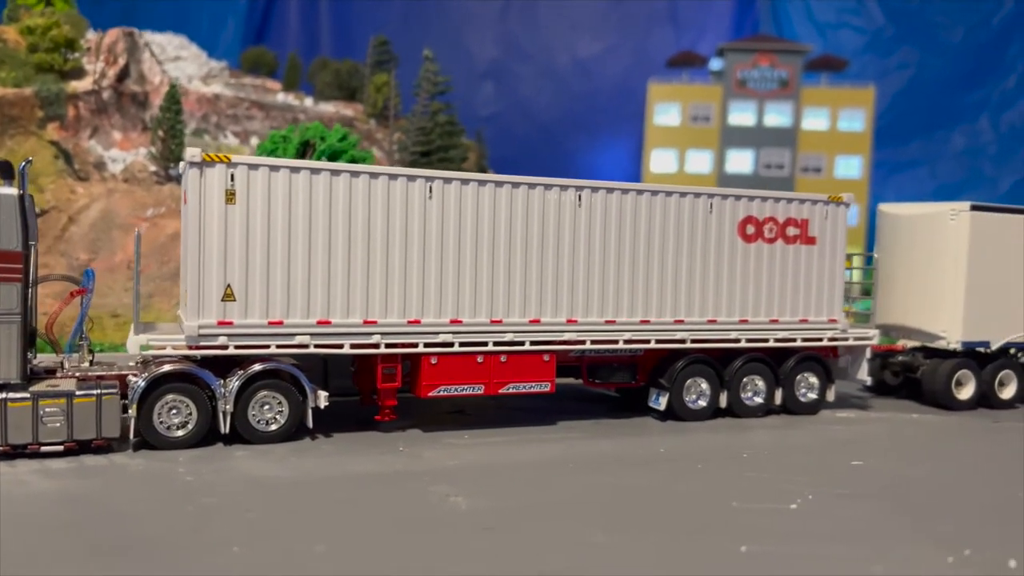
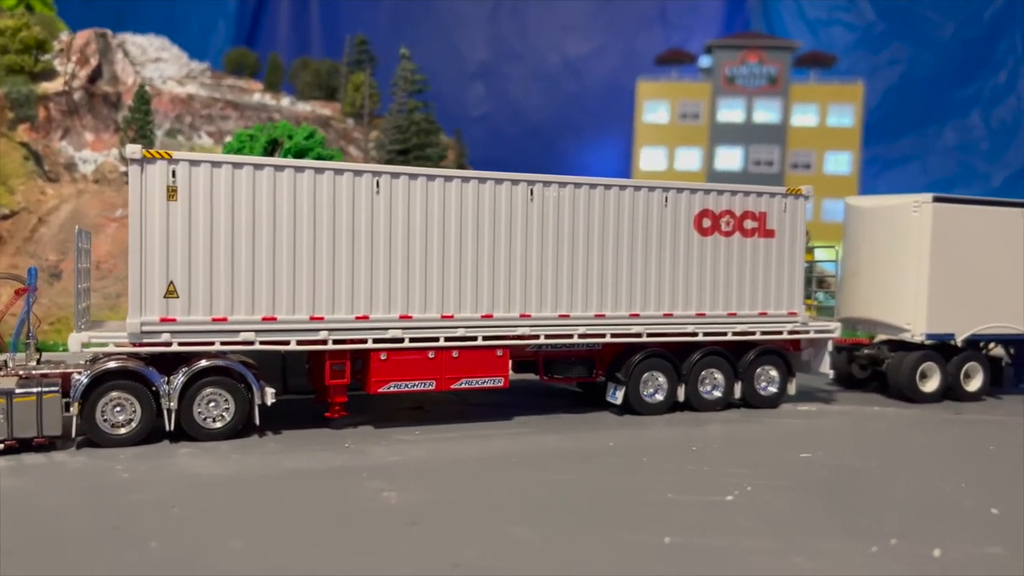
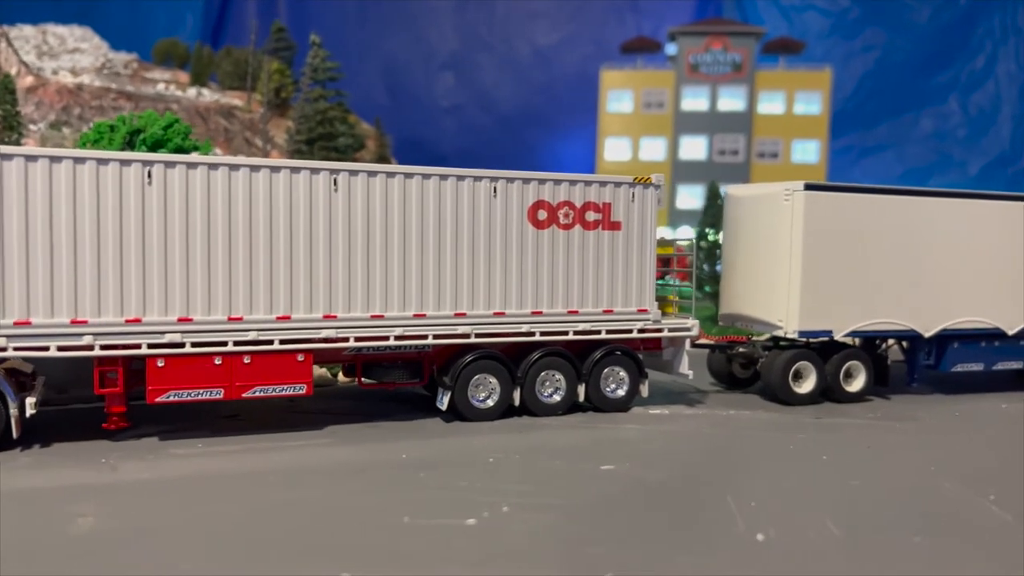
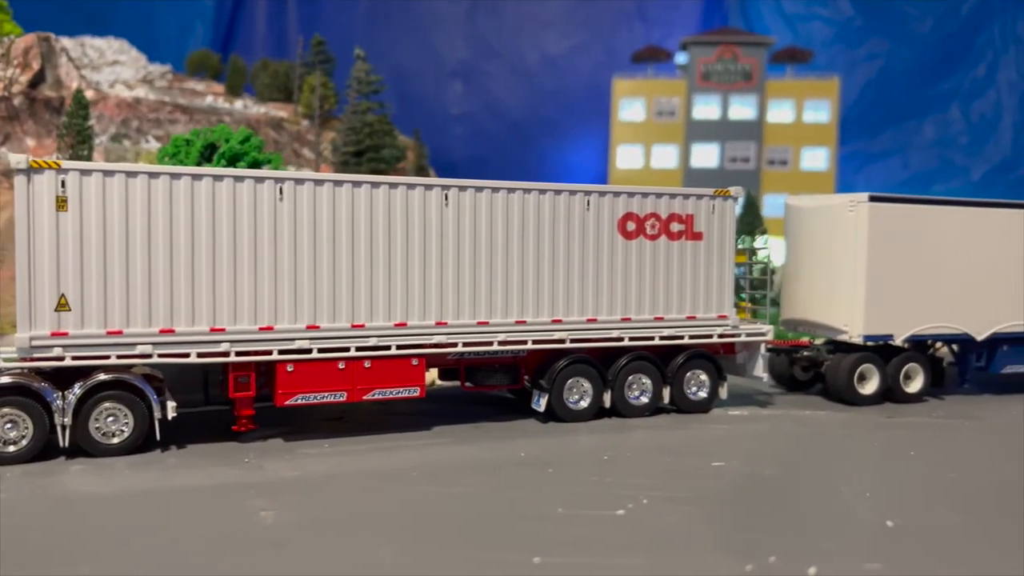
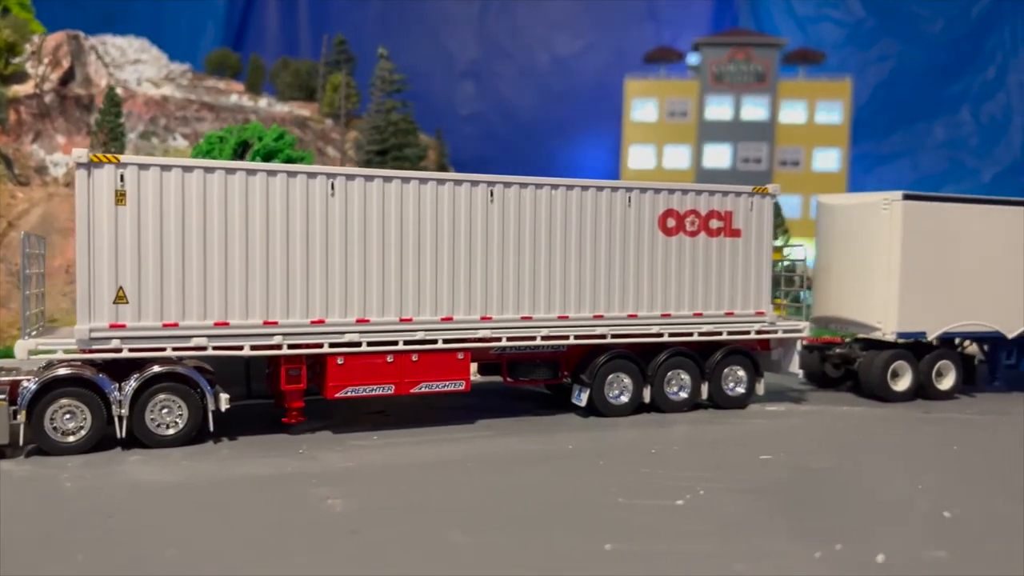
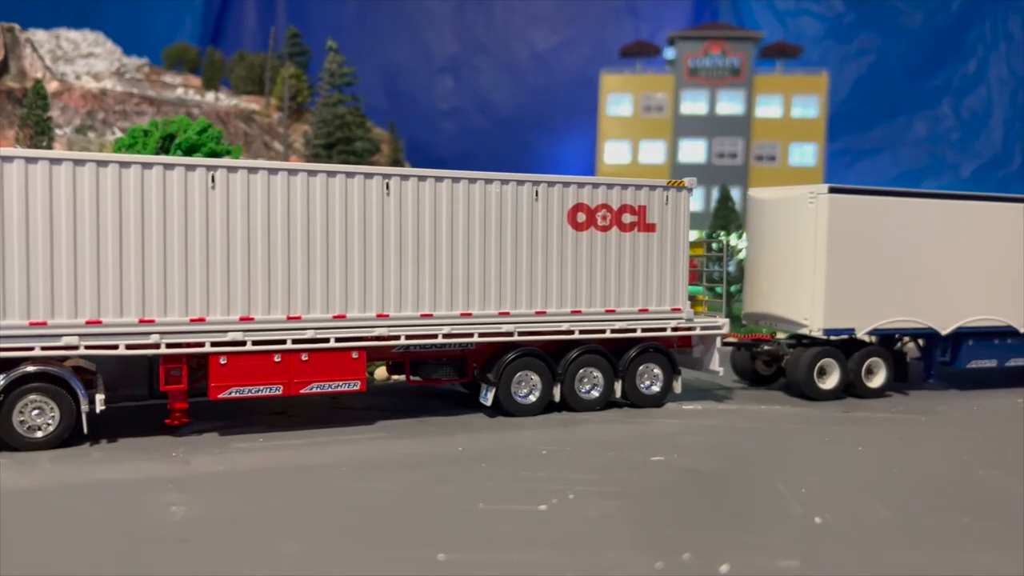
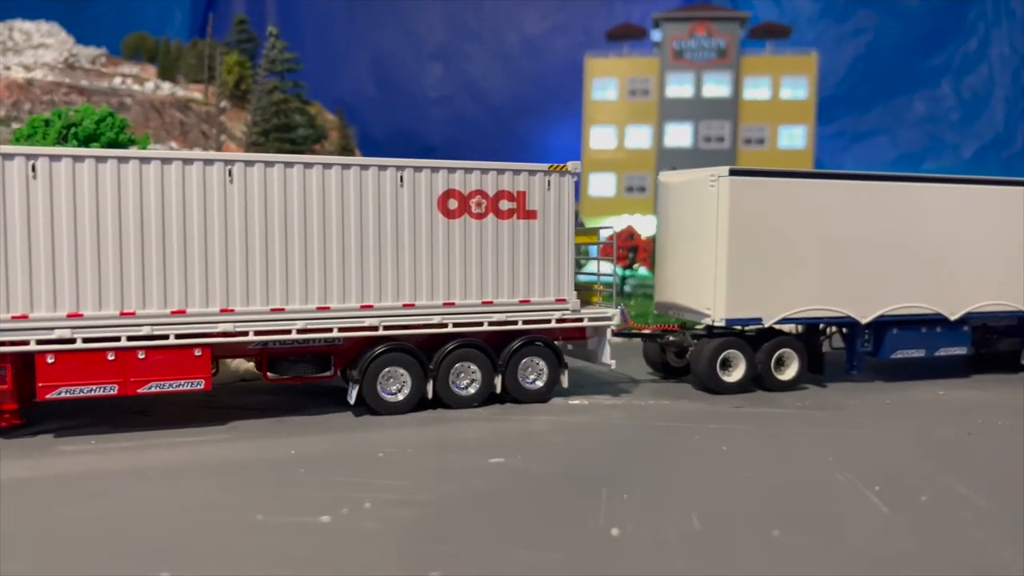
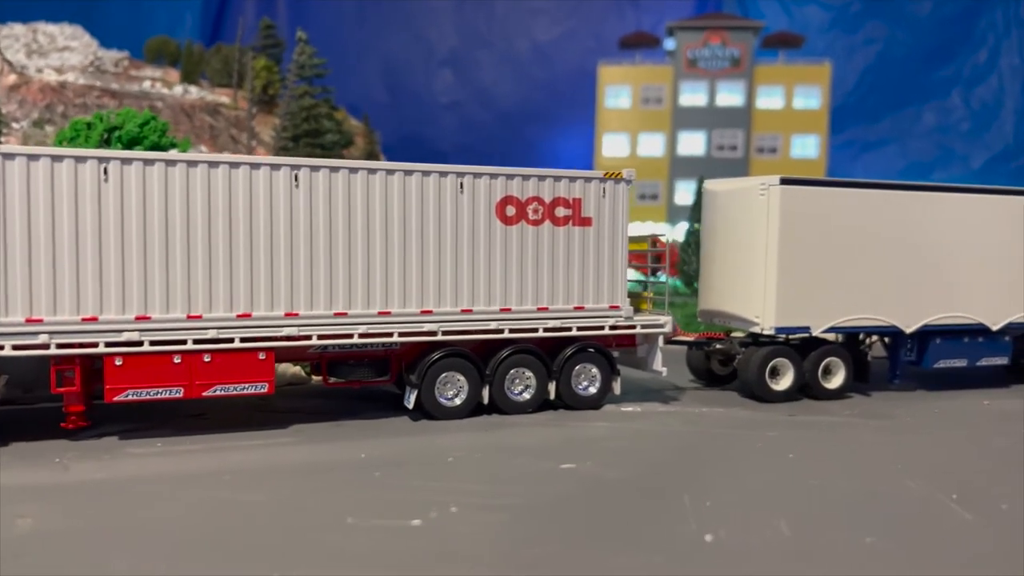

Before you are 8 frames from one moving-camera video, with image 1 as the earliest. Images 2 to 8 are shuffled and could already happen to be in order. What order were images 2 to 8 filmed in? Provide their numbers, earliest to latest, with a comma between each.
2, 5, 4, 6, 3, 8, 7
